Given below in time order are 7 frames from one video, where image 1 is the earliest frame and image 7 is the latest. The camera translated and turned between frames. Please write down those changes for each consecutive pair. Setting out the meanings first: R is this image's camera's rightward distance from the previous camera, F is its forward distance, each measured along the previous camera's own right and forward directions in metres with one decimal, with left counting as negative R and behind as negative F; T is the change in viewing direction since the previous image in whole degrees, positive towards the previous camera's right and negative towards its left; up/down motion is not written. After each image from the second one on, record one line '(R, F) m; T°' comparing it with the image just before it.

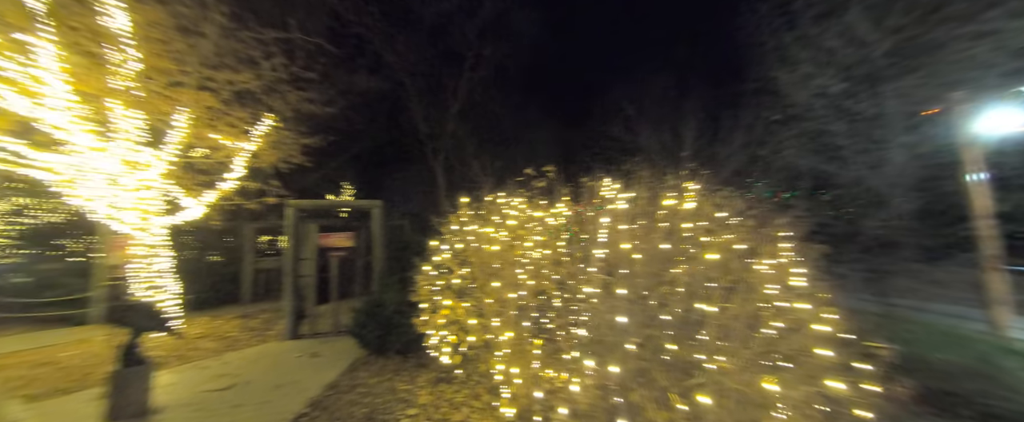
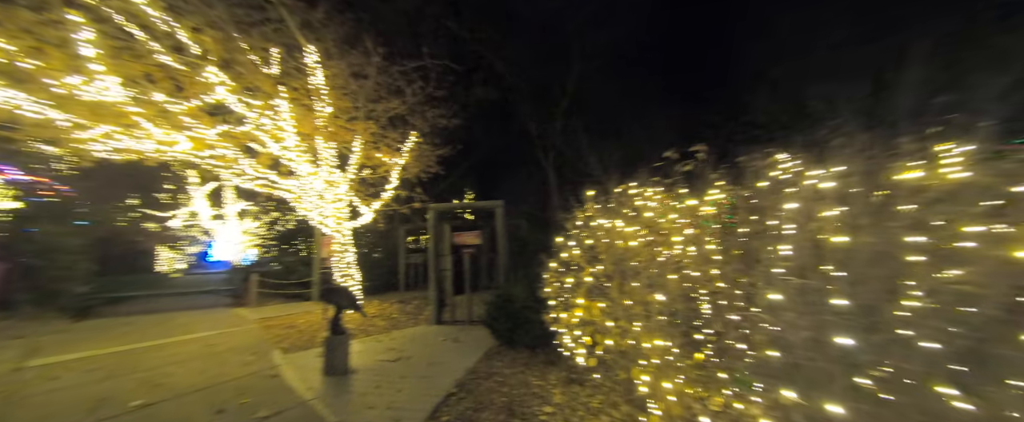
(-0.4, +0.1) m; -19°
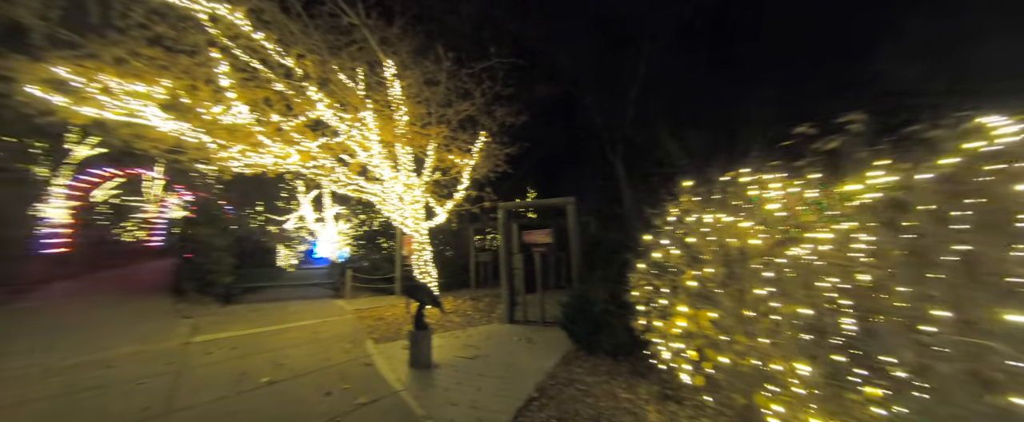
(-0.3, +0.2) m; -11°
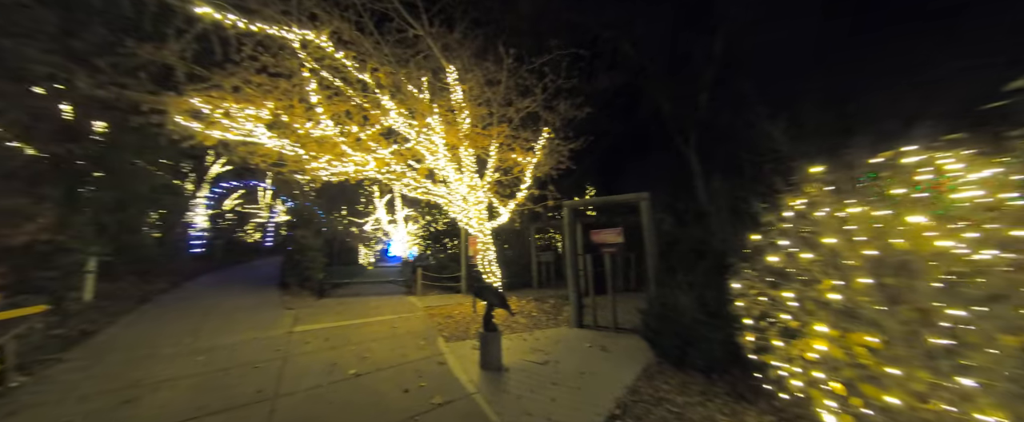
(-0.2, +0.2) m; -11°
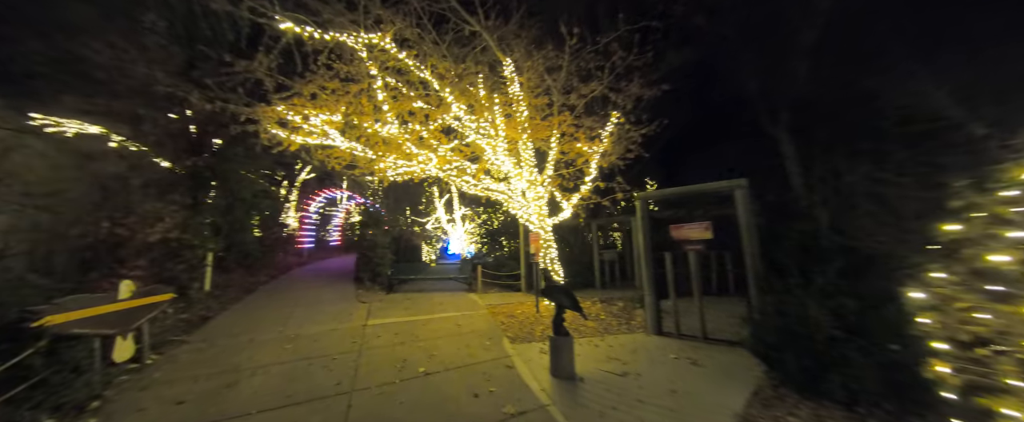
(-0.3, +0.4) m; -10°
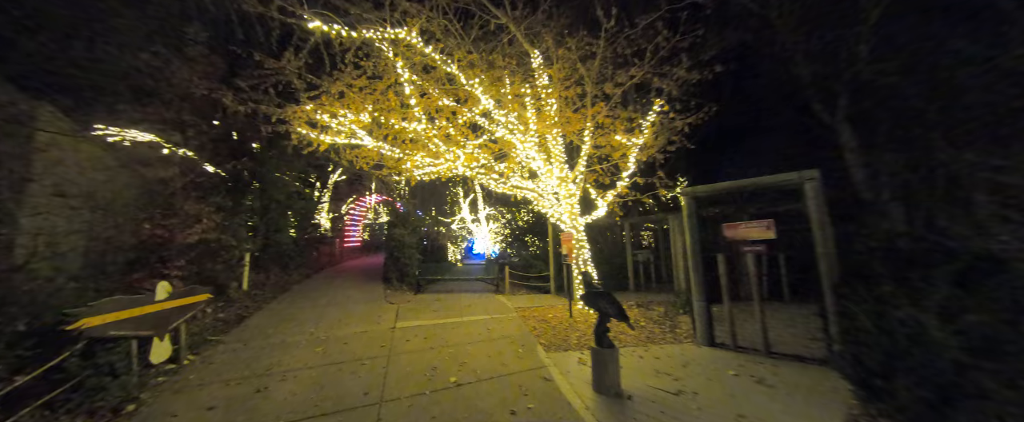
(-0.2, +0.3) m; -4°
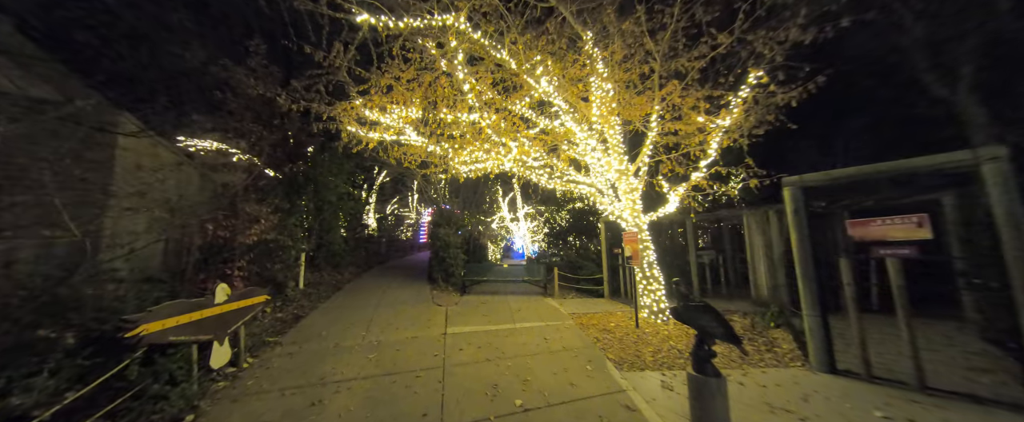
(-0.4, +0.5) m; -7°
